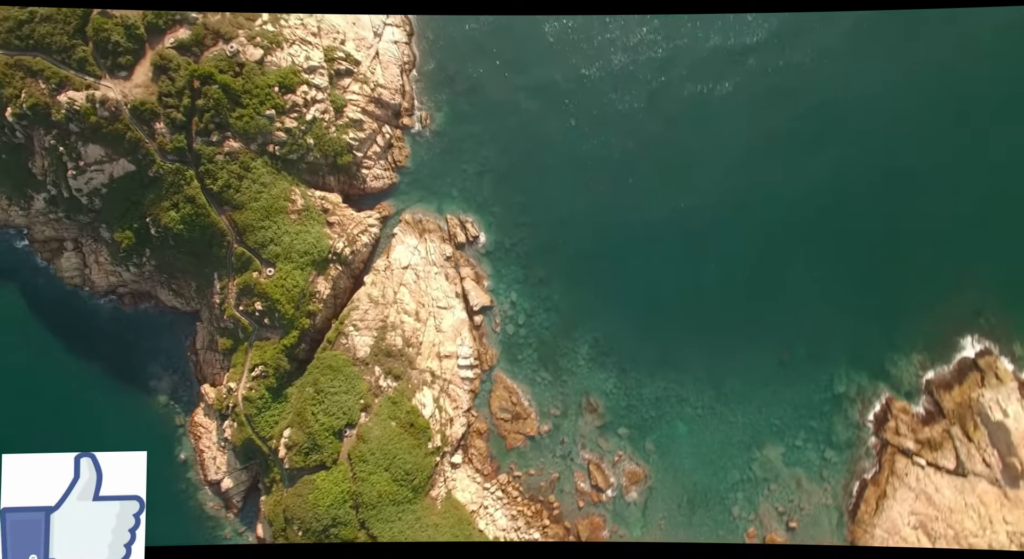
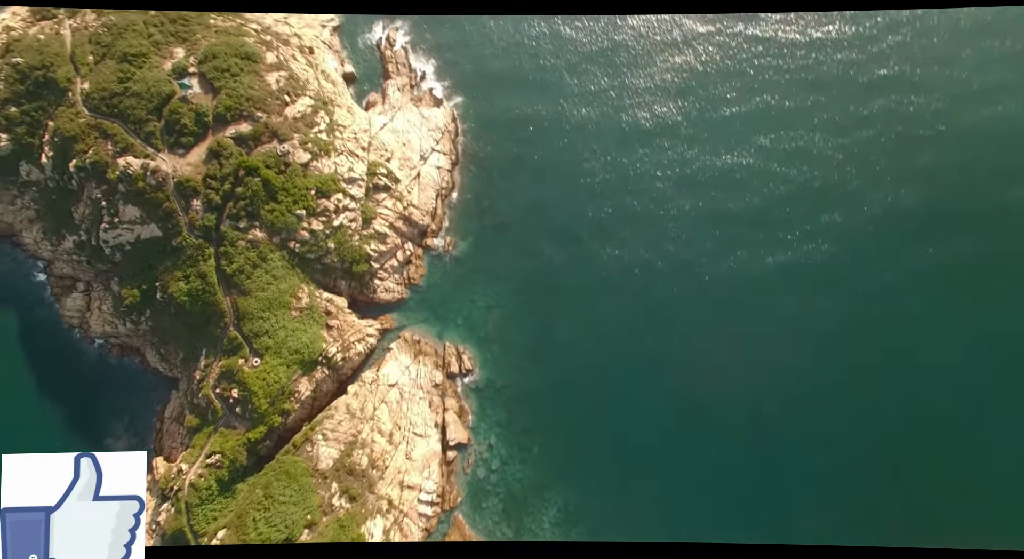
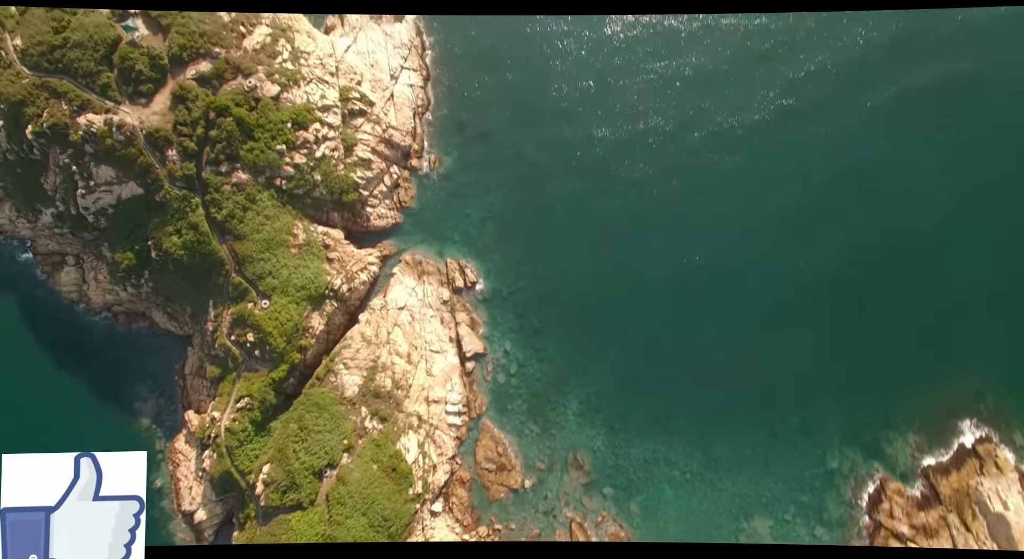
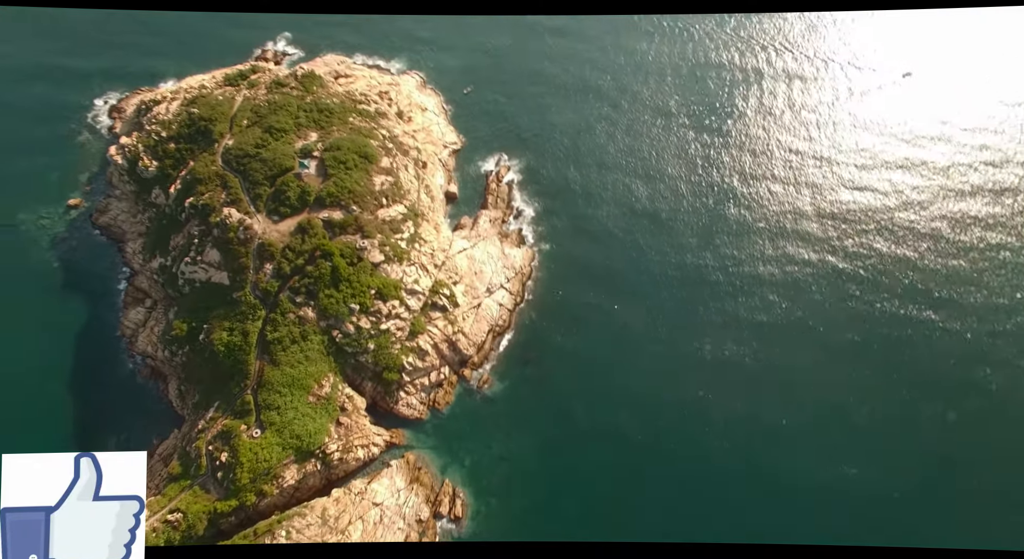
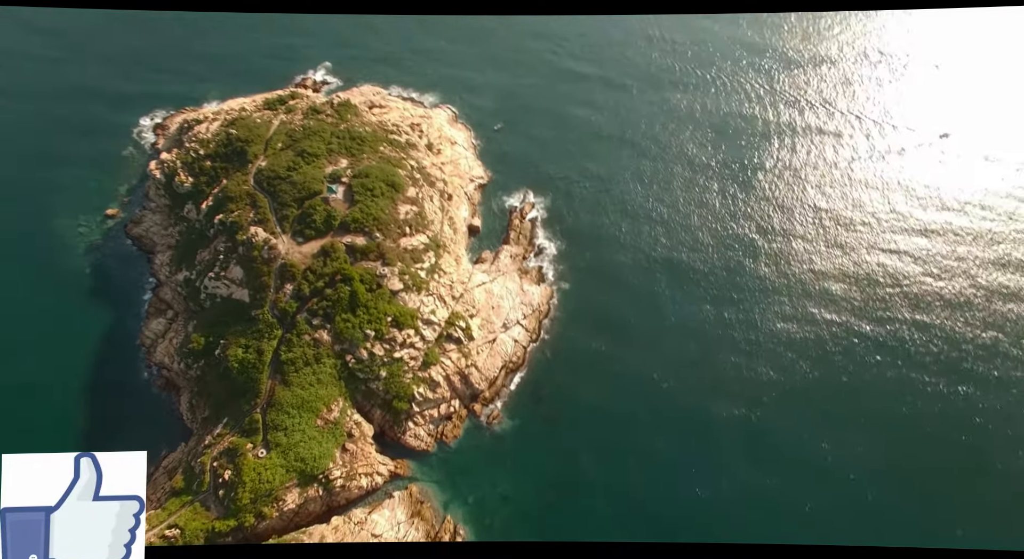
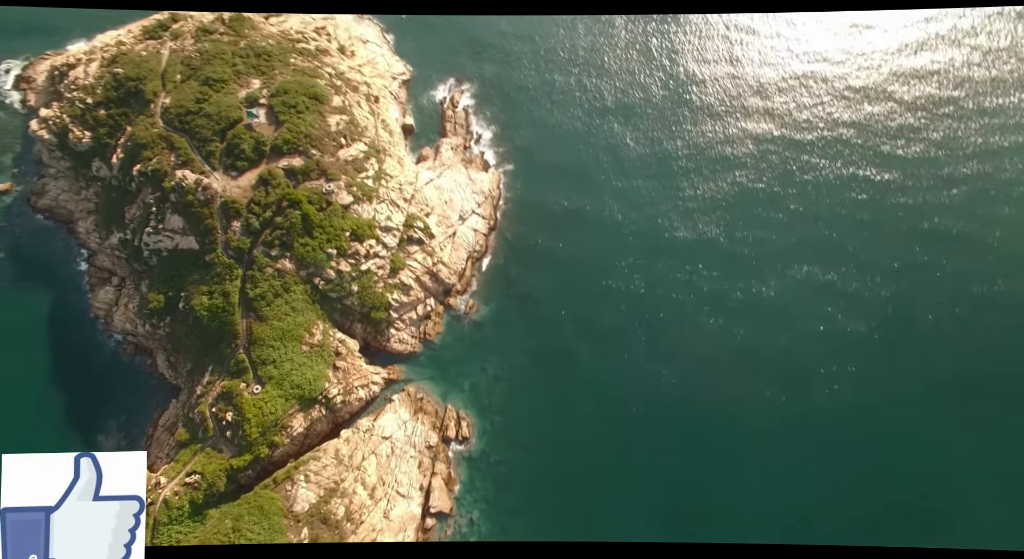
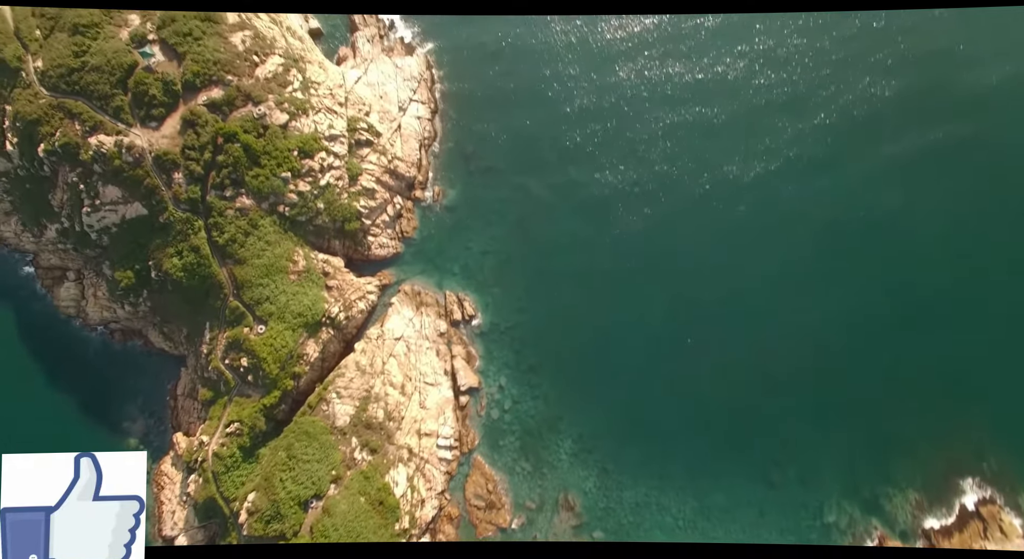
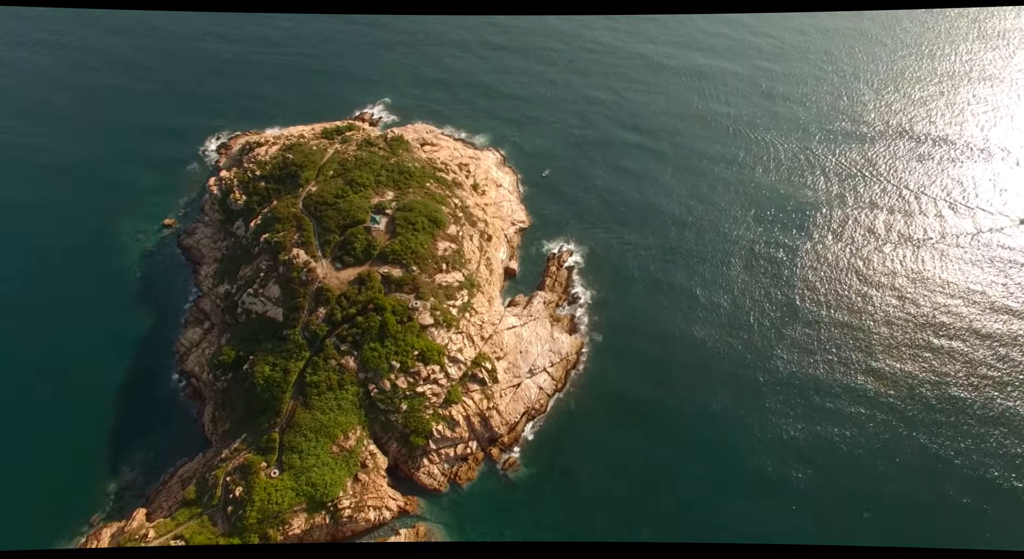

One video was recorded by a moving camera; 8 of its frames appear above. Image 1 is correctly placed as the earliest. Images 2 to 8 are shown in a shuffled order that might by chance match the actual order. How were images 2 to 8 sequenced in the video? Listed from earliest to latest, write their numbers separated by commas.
3, 7, 2, 6, 4, 5, 8
